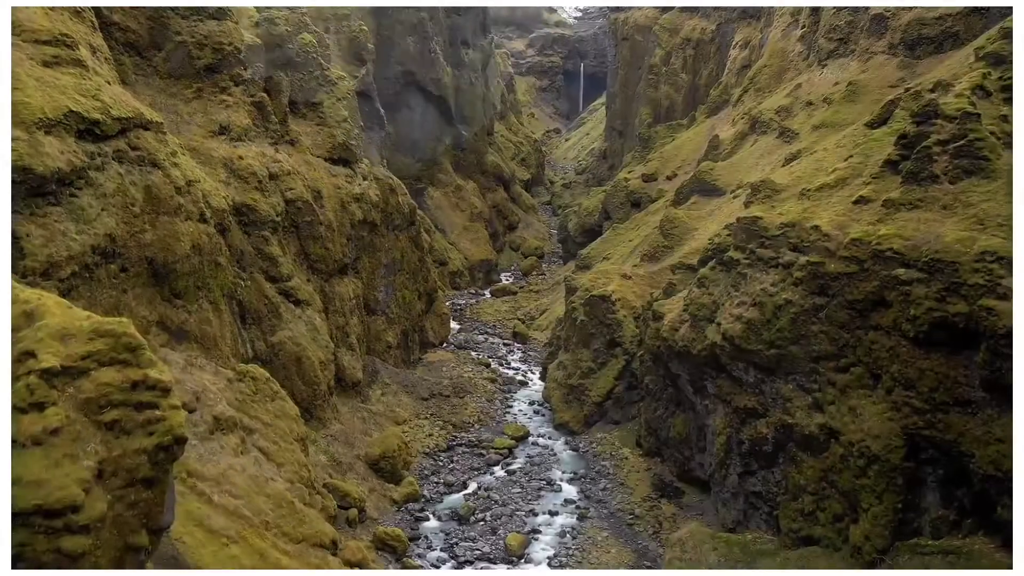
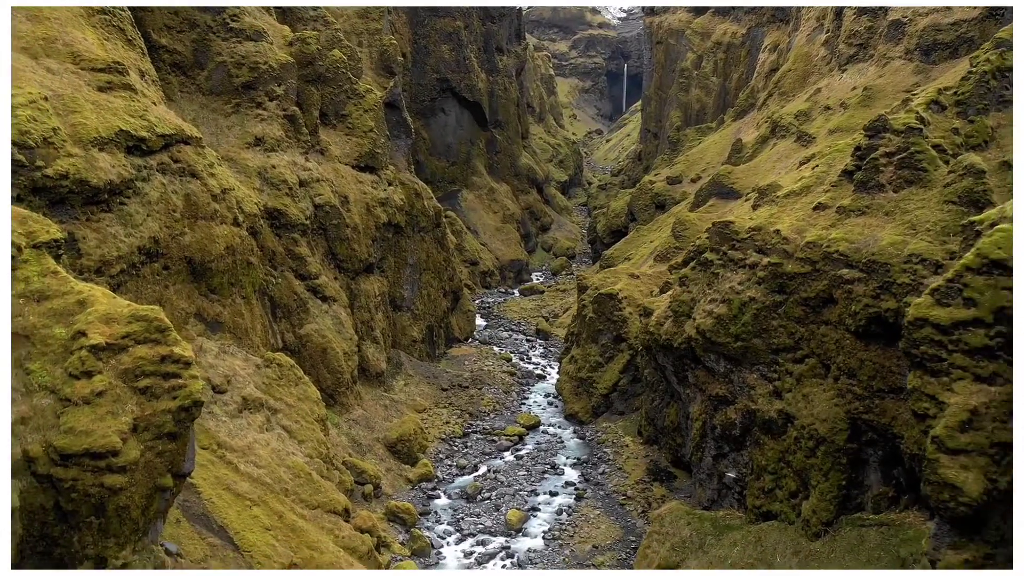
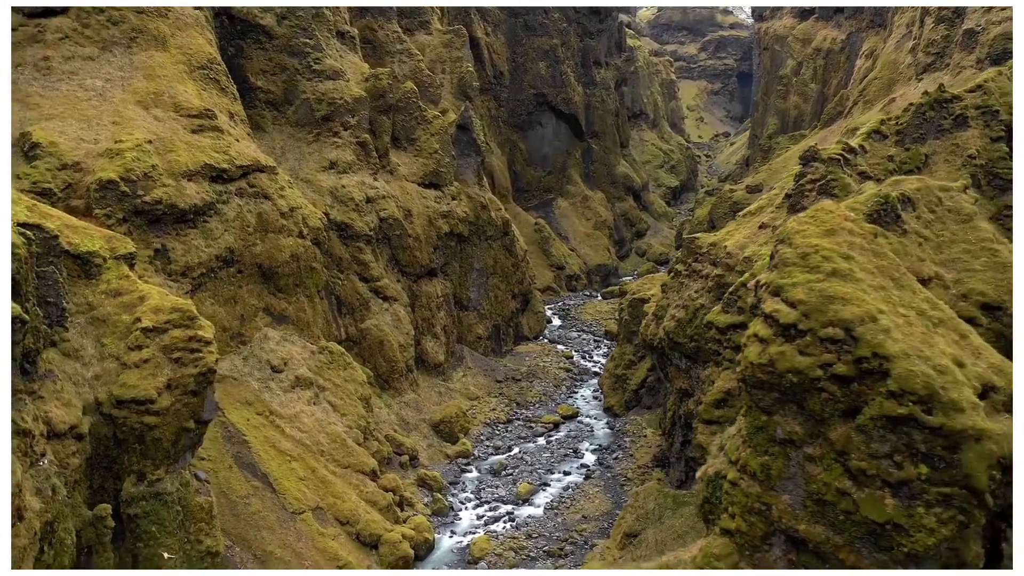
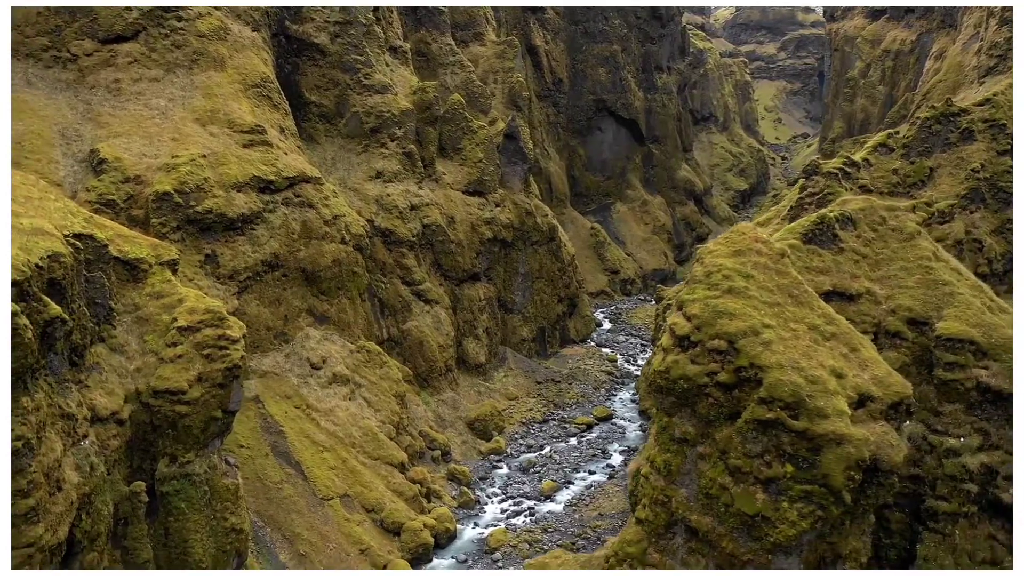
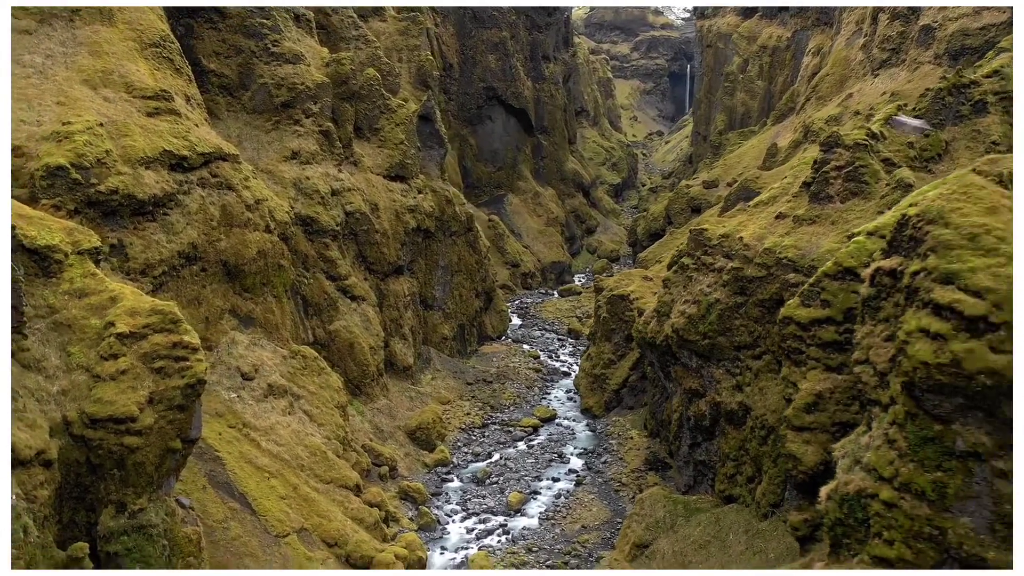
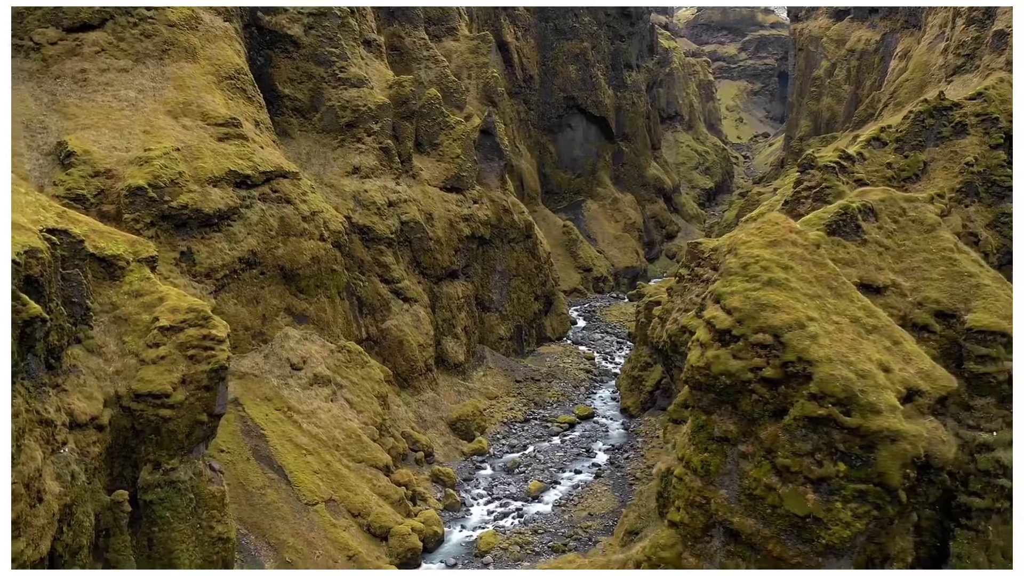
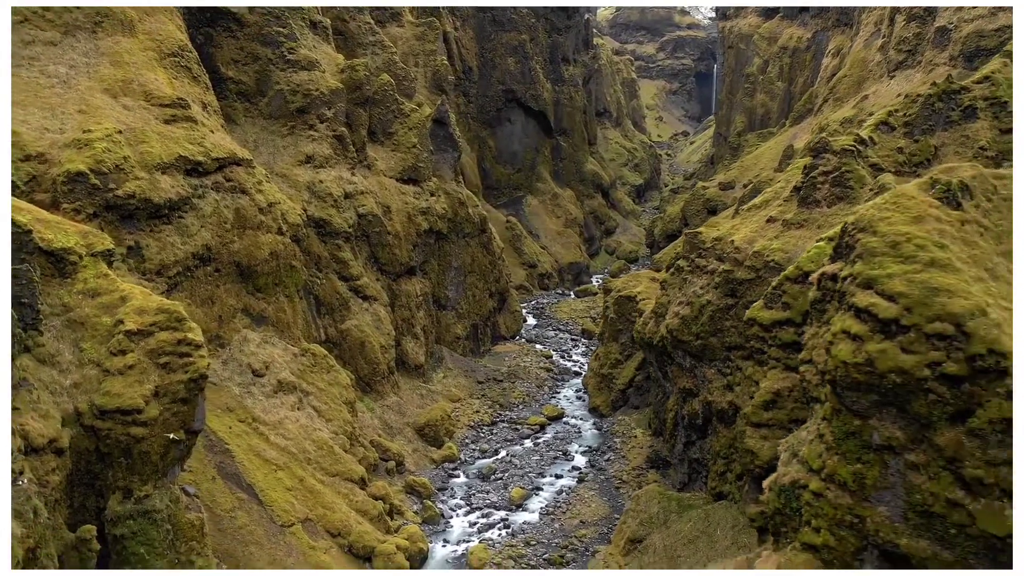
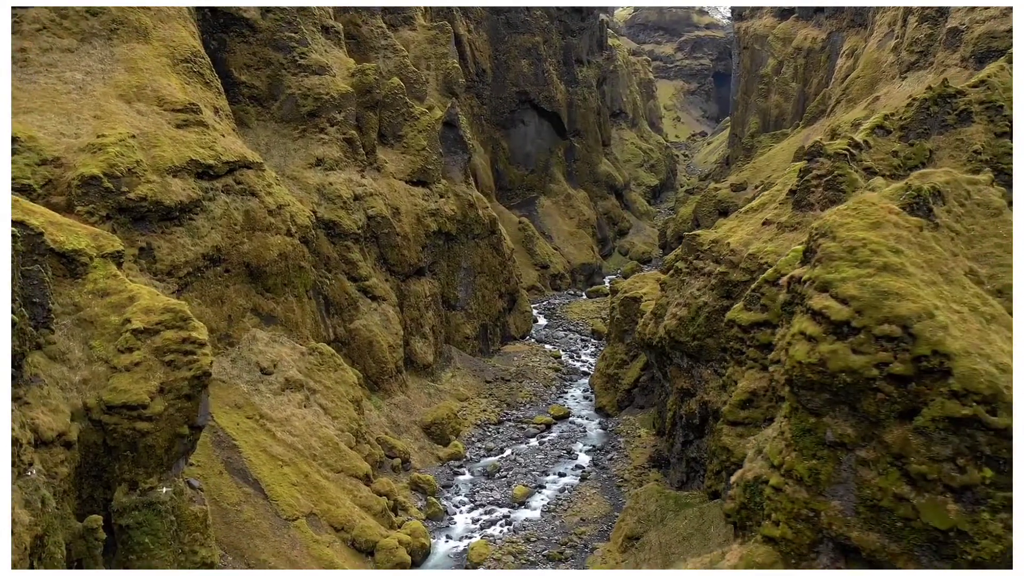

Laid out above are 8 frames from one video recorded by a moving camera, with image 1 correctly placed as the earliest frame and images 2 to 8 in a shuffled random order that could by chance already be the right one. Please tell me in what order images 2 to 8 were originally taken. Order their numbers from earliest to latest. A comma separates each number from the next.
2, 5, 7, 8, 3, 6, 4
